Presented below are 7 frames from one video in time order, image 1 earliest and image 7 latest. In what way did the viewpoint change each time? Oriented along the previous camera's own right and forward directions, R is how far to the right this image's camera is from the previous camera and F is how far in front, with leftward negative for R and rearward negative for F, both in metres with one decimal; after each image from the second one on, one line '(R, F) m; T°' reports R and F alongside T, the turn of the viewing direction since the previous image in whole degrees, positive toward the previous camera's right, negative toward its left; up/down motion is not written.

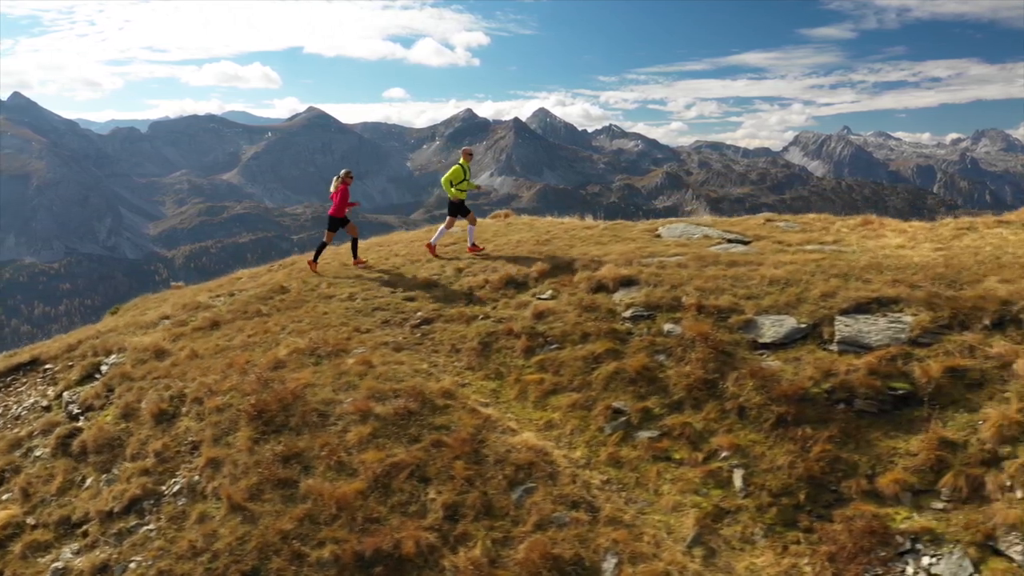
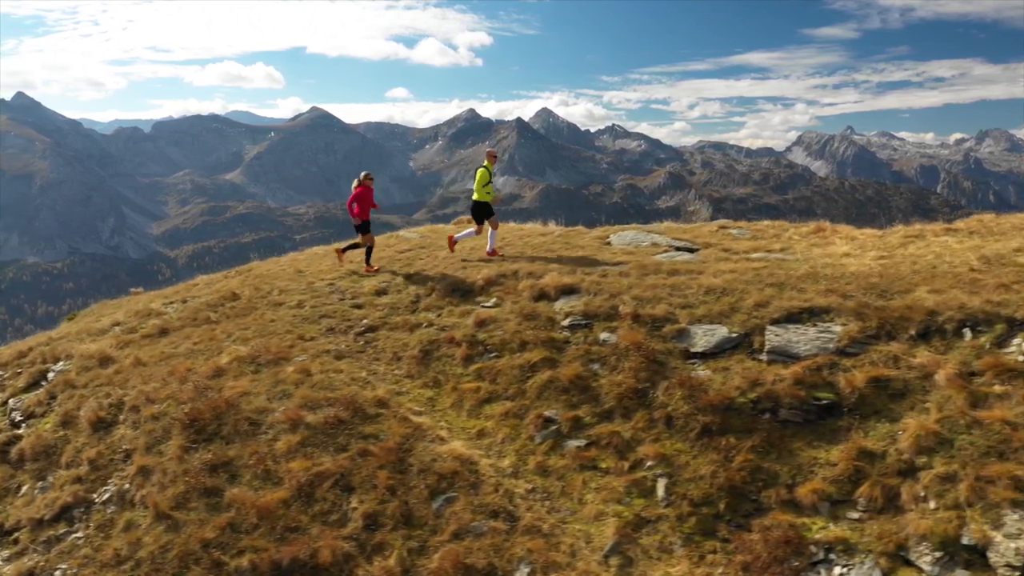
(+1.8, -0.3) m; 0°
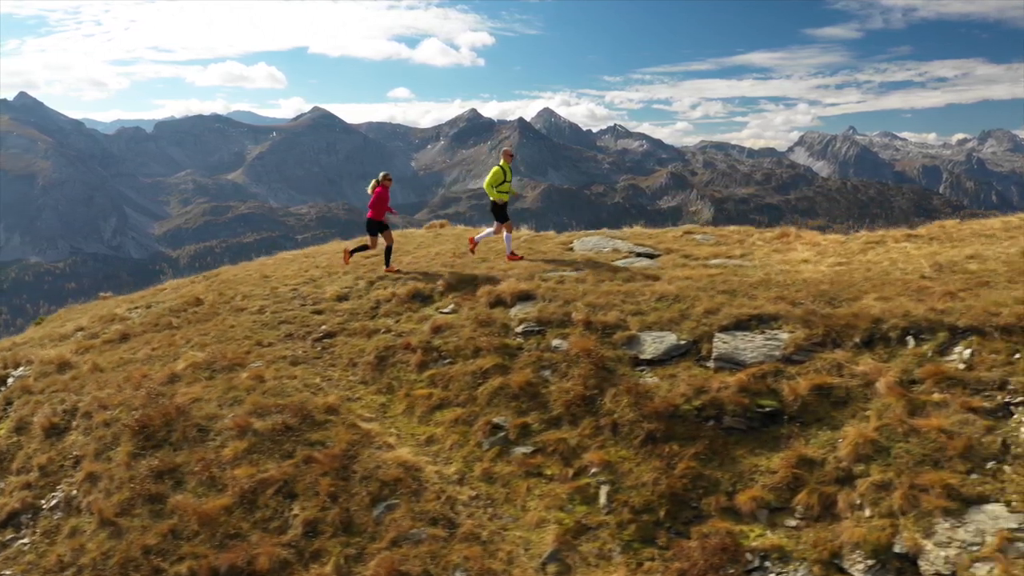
(+1.4, -0.2) m; 0°
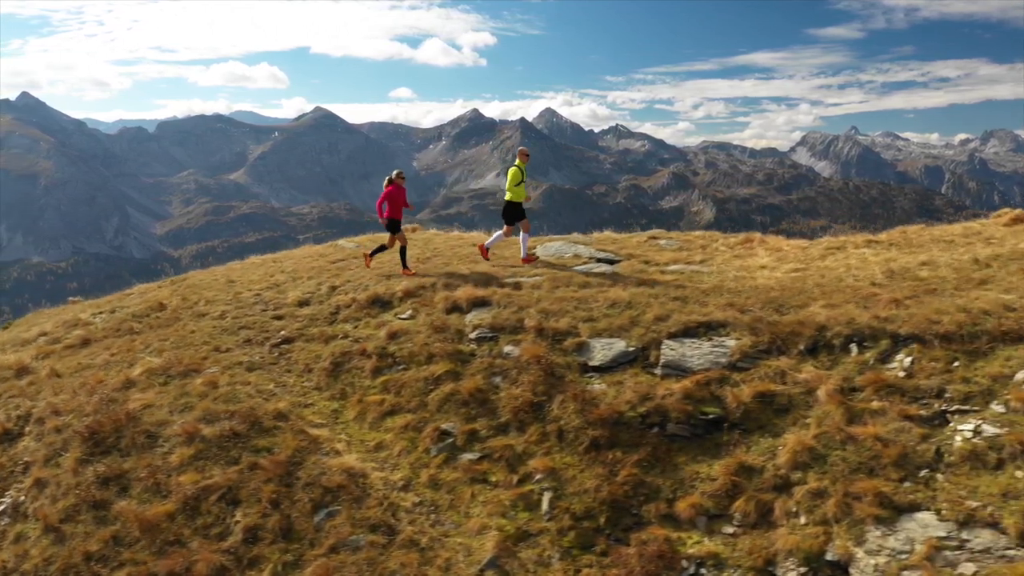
(+1.4, -0.2) m; 0°
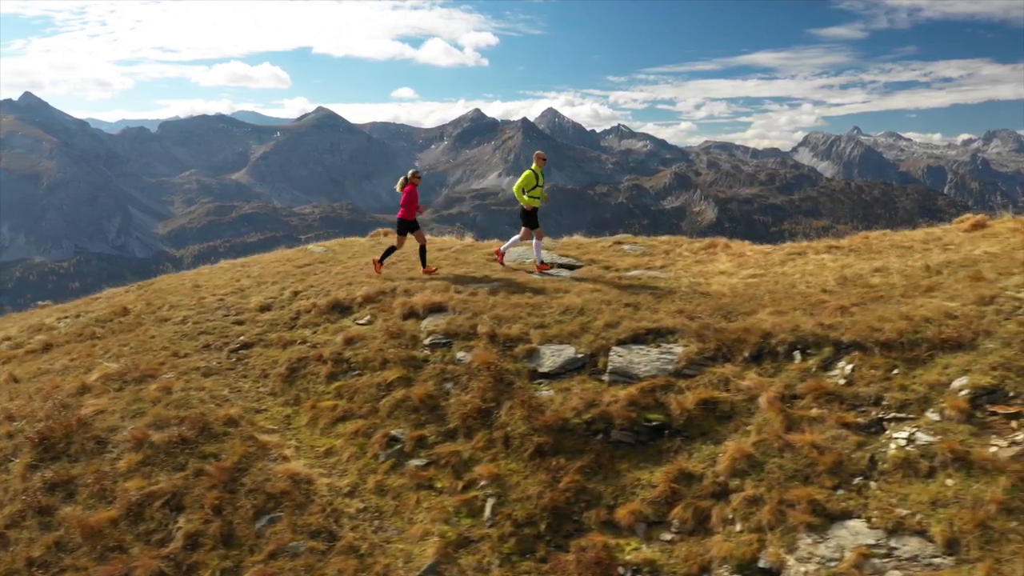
(+1.4, -0.2) m; 0°
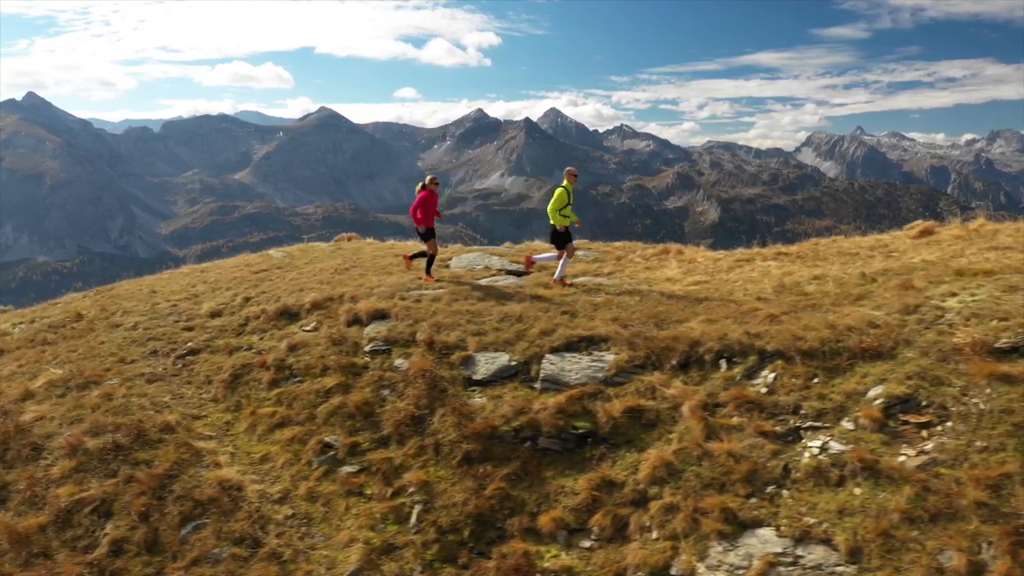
(+1.8, -0.3) m; 0°
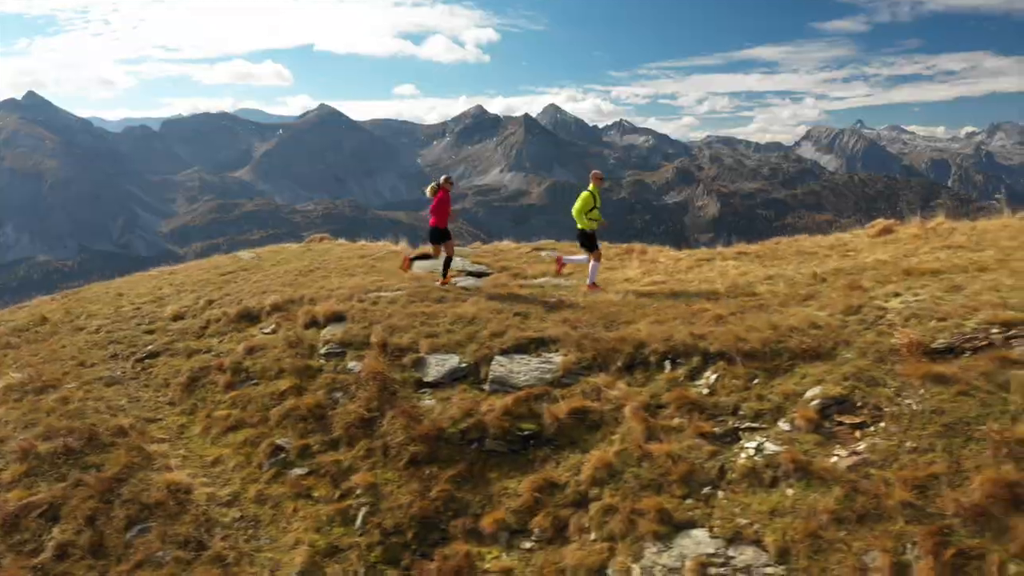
(+1.4, -0.2) m; 0°
